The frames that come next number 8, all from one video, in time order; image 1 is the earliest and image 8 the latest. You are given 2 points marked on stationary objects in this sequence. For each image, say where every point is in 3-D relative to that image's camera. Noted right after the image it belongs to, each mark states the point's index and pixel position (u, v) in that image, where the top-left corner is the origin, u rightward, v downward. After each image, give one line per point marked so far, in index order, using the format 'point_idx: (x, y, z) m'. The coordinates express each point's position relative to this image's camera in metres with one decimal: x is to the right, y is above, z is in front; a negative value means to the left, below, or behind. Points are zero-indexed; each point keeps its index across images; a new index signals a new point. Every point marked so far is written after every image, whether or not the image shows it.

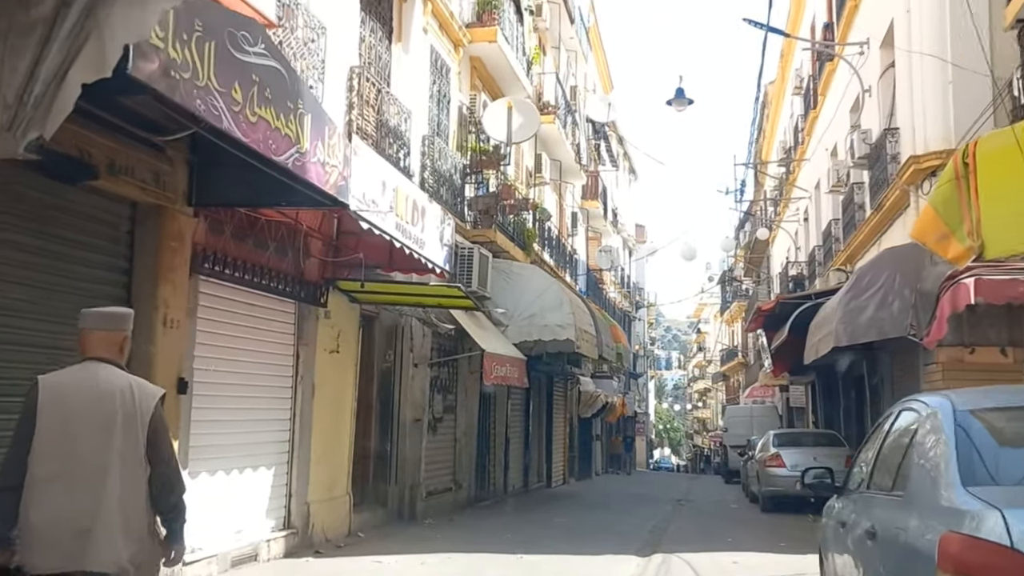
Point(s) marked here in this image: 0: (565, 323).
0: (+1.1, -0.7, +16.8) m
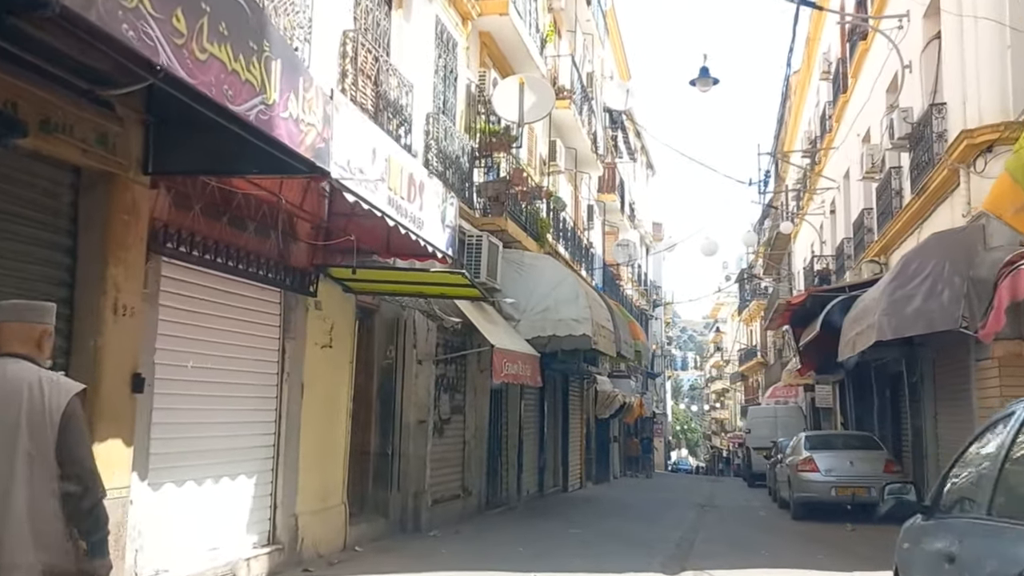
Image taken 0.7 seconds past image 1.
0: (+1.3, -0.6, +15.5) m
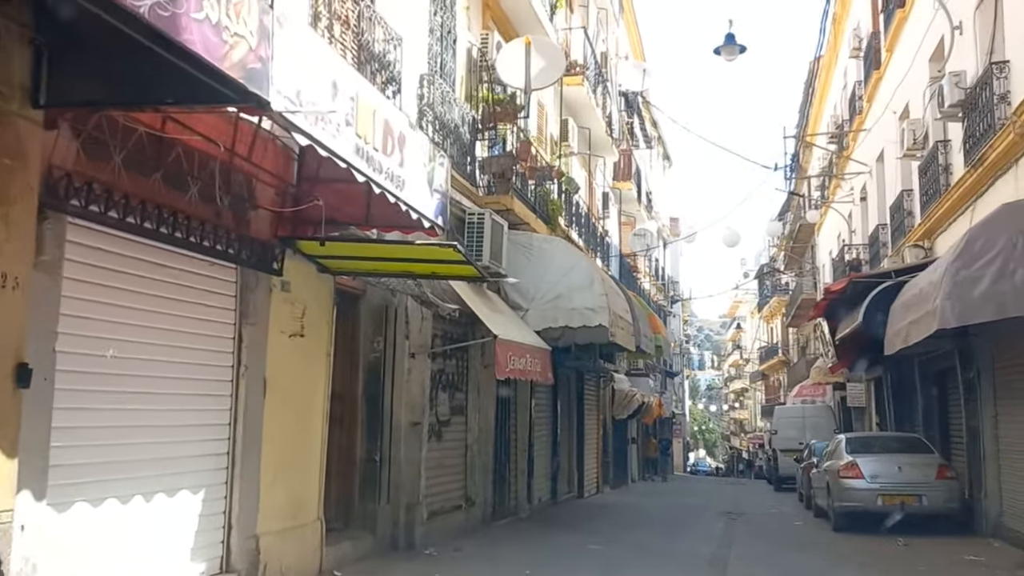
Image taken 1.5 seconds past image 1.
0: (+1.4, -0.3, +13.9) m
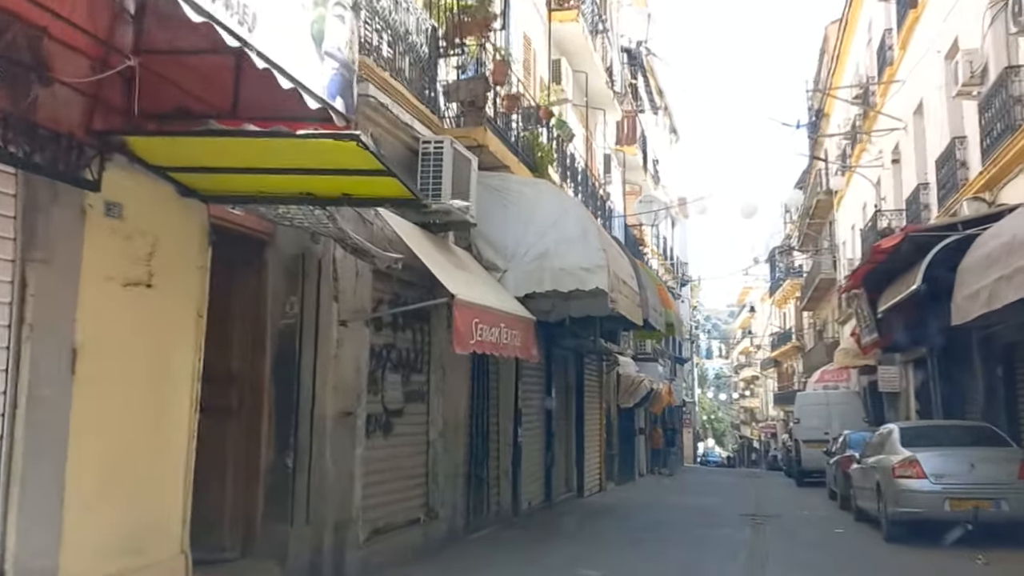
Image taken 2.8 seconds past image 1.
0: (+1.1, +0.3, +10.9) m
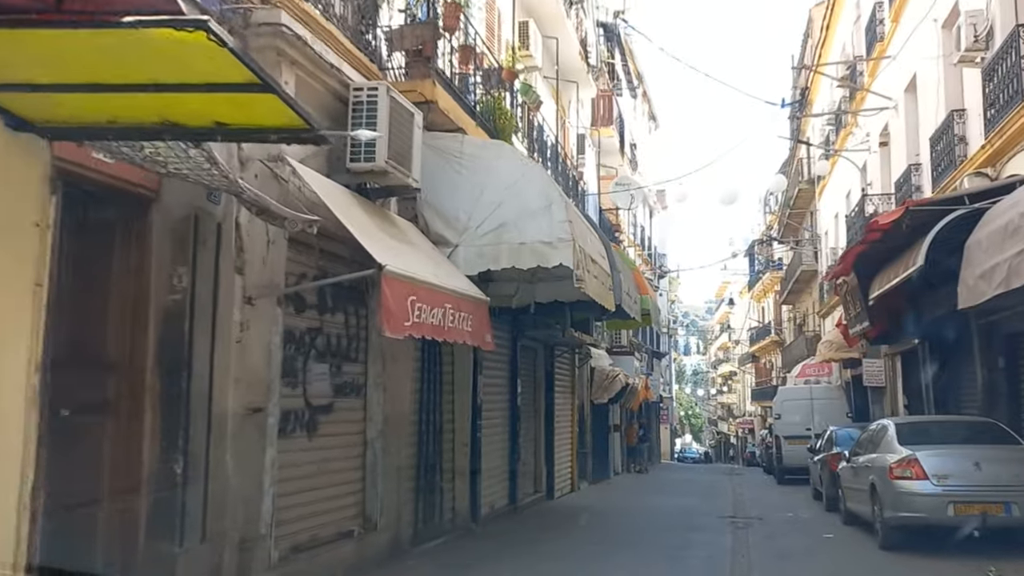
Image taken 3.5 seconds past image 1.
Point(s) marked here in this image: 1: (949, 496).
0: (+0.5, +0.5, +9.5) m
1: (+5.6, -2.7, +10.9) m
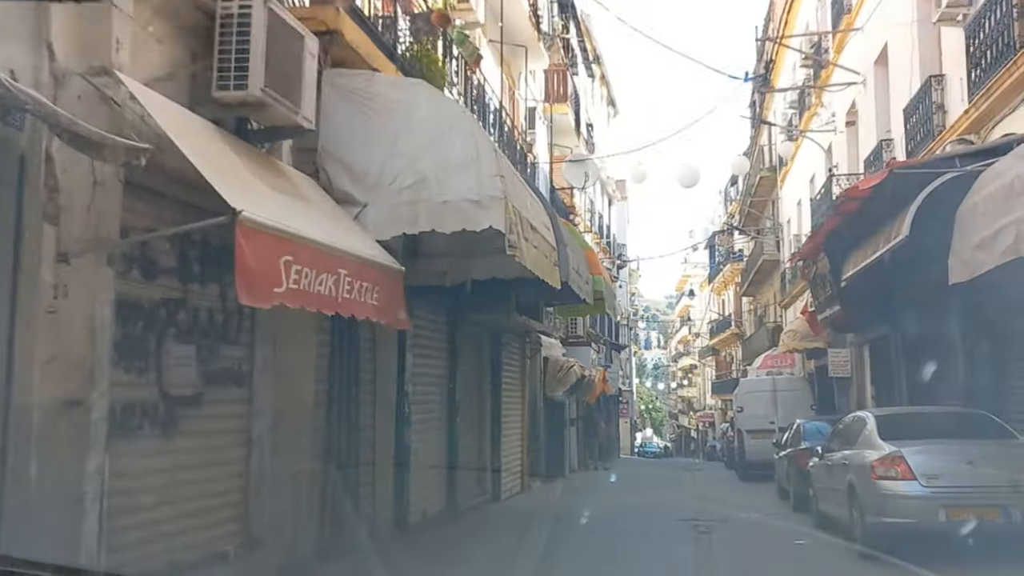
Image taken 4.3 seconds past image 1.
0: (-0.2, +0.9, +7.9) m
1: (+4.8, -2.4, +9.5) m
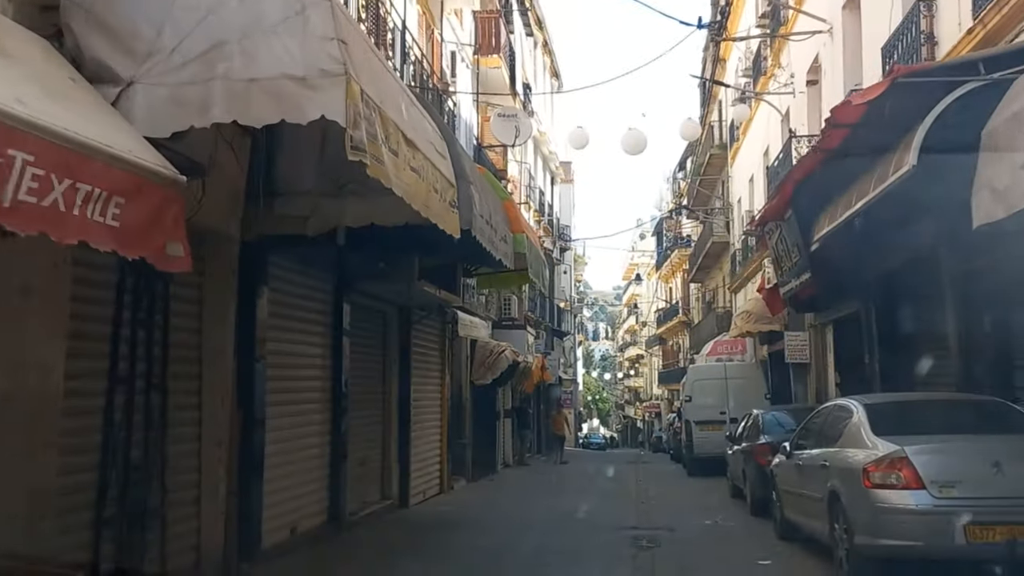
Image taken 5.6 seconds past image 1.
0: (-1.2, +1.3, +5.2) m
1: (+3.7, -1.9, +7.1) m
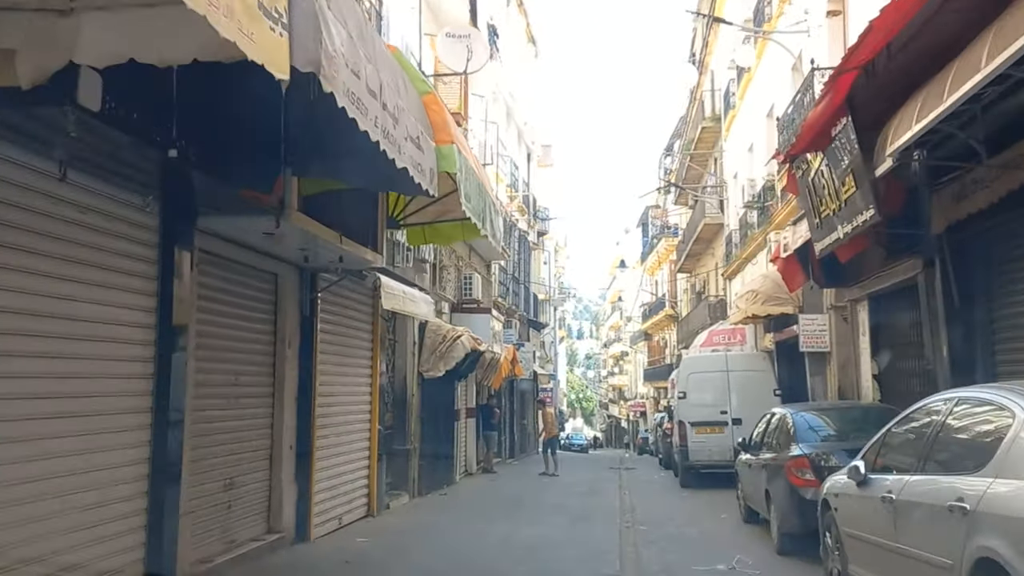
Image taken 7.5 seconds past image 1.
0: (-1.8, +1.9, +1.4) m
1: (+3.1, -1.4, +3.4) m
